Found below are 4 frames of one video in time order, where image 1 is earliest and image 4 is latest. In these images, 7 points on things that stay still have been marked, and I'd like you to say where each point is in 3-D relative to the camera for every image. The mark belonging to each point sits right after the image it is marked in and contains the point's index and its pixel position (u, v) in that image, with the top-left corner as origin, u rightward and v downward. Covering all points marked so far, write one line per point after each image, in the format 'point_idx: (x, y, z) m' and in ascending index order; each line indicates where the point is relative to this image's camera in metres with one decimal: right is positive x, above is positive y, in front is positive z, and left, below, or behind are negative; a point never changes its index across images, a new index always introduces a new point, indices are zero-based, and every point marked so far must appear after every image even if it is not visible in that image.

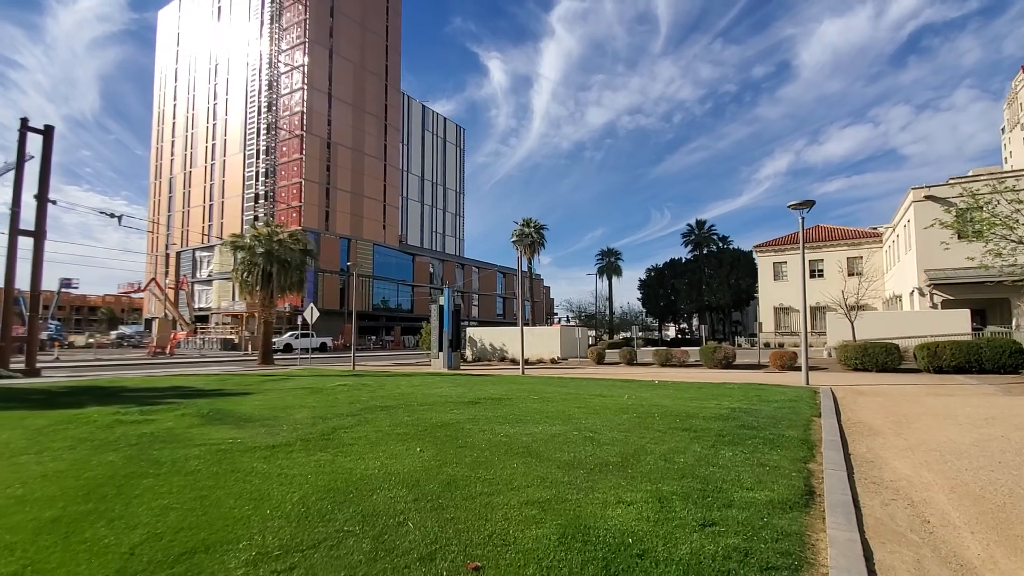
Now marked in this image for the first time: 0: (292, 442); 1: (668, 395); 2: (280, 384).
0: (-3.3, -2.3, +7.6) m
1: (+3.7, -2.6, +12.2) m
2: (-7.4, -3.0, +16.4) m
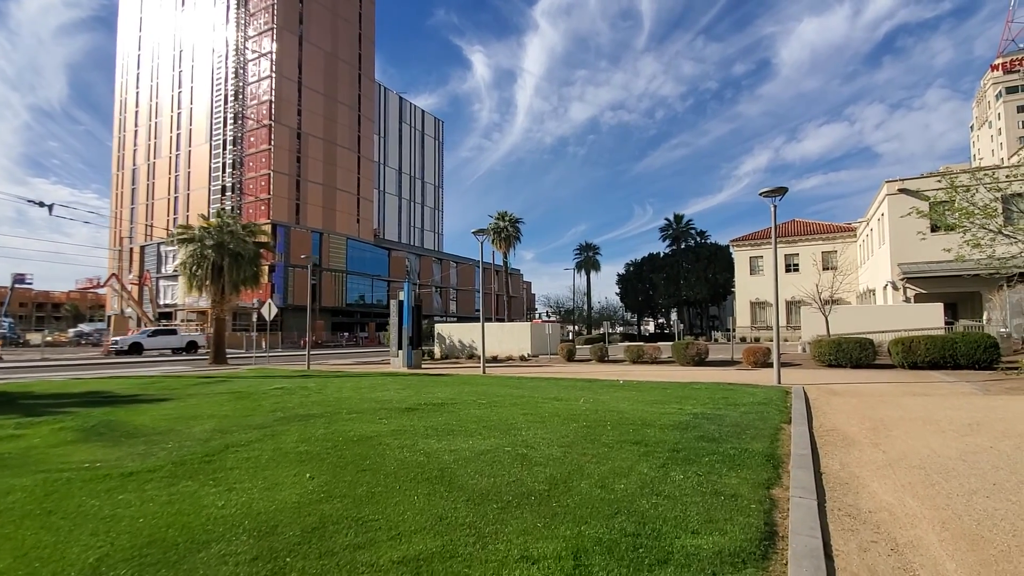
0: (-4.3, -2.2, +6.3) m
1: (+2.5, -2.4, +11.2) m
2: (-8.7, -2.9, +14.9) m
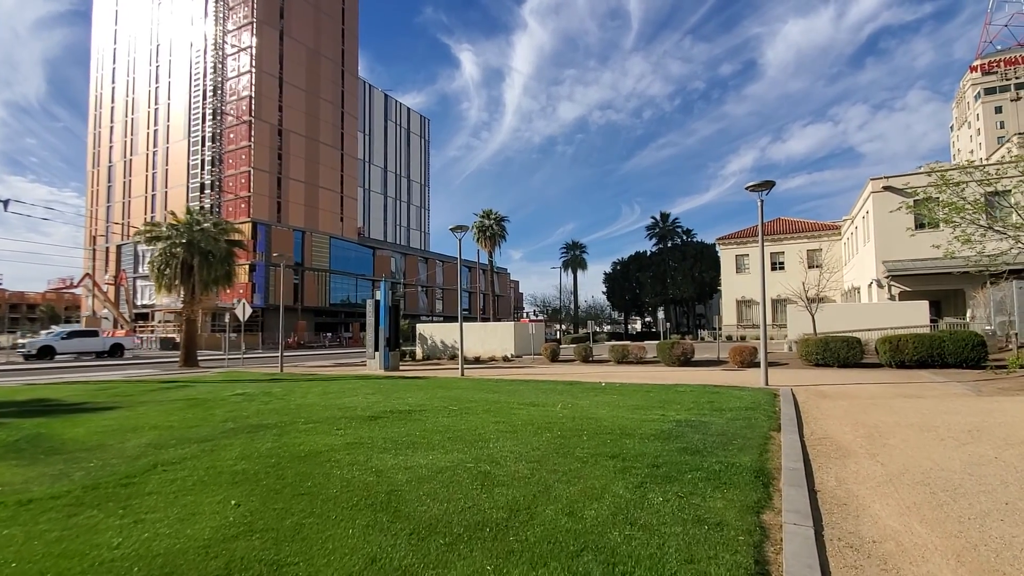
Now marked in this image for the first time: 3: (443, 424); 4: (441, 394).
0: (-4.8, -2.2, +5.5) m
1: (+1.9, -2.4, +10.5) m
2: (-9.3, -2.9, +14.0) m
3: (-1.2, -2.4, +8.9) m
4: (-1.7, -2.6, +12.6) m
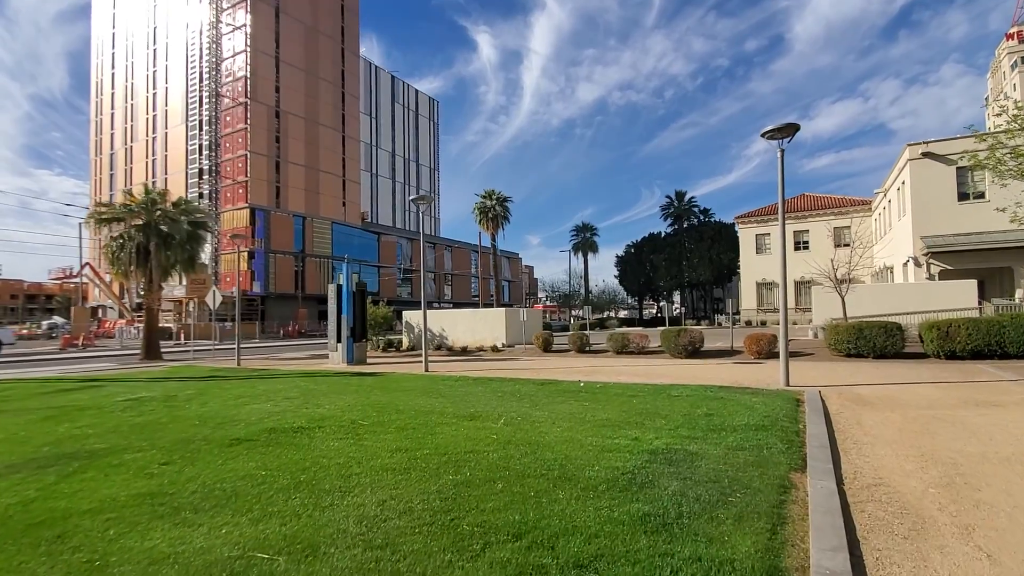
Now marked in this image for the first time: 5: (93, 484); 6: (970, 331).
0: (-6.0, -2.0, +3.1) m
1: (+0.9, -2.0, +7.8) m
2: (-10.3, -2.5, +11.8) m
3: (-2.3, -2.0, +6.4) m
4: (-2.7, -2.2, +10.1) m
5: (-4.3, -2.0, +5.4) m
6: (+13.6, -1.2, +15.2) m
